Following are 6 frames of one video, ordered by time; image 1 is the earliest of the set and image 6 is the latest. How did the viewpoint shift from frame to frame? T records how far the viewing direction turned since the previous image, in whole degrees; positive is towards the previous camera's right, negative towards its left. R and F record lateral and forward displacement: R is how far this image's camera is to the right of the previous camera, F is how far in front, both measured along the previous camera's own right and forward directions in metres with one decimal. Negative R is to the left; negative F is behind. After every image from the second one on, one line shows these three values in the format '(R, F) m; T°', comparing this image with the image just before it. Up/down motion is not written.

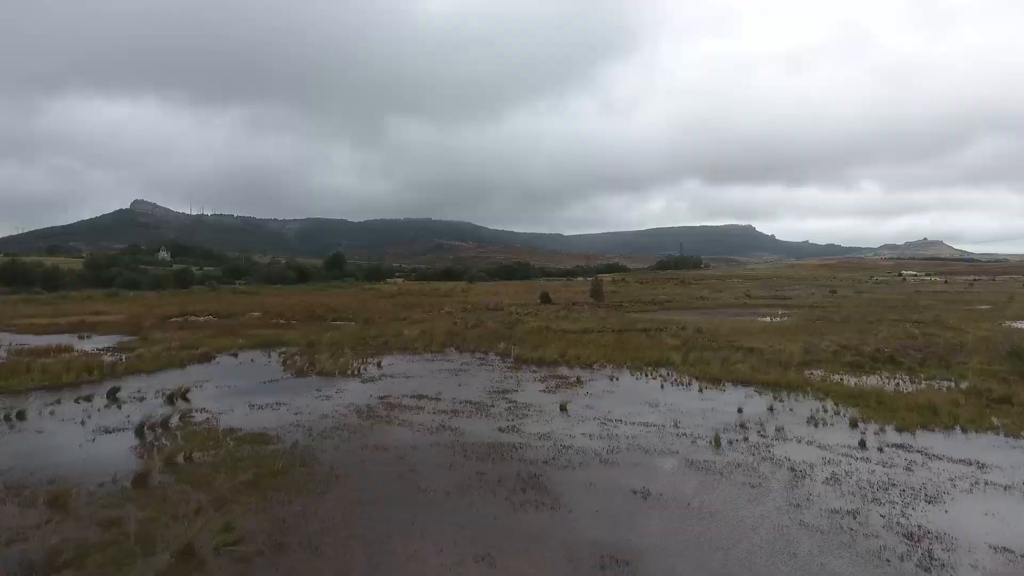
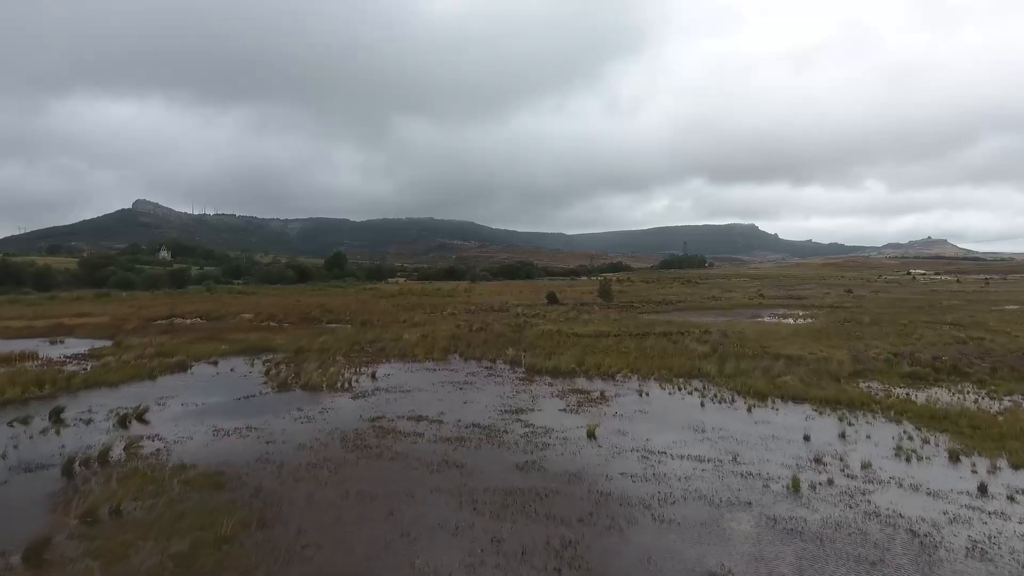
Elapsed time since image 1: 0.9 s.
(-0.2, +2.3) m; 0°
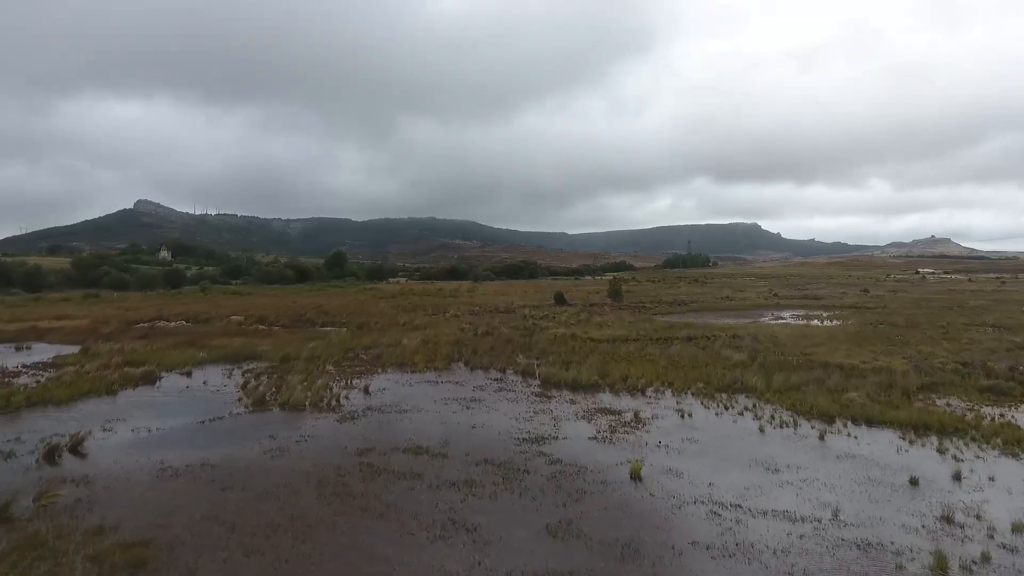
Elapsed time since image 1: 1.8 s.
(-0.3, +2.4) m; 0°
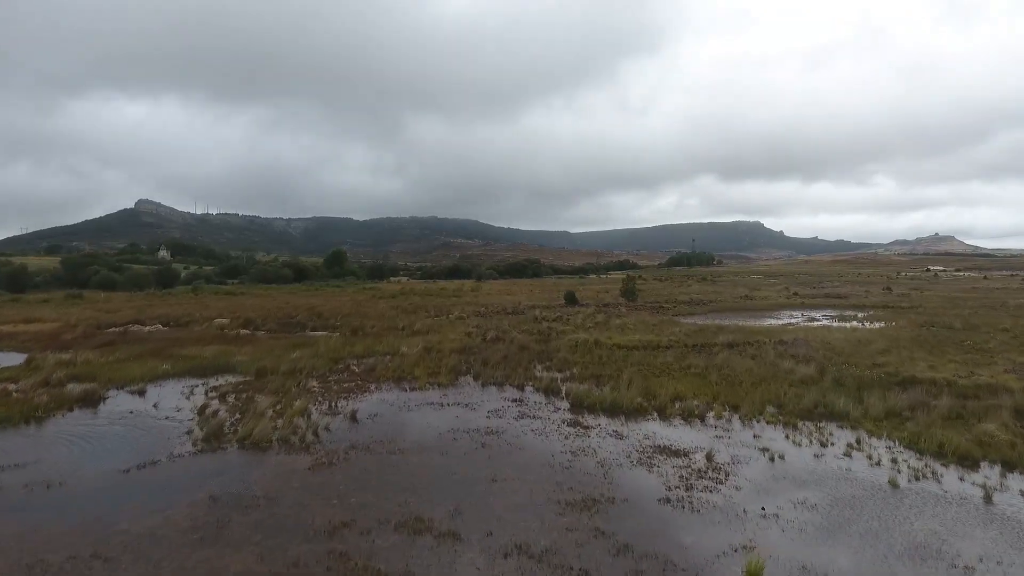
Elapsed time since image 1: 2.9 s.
(-0.4, +3.1) m; 0°
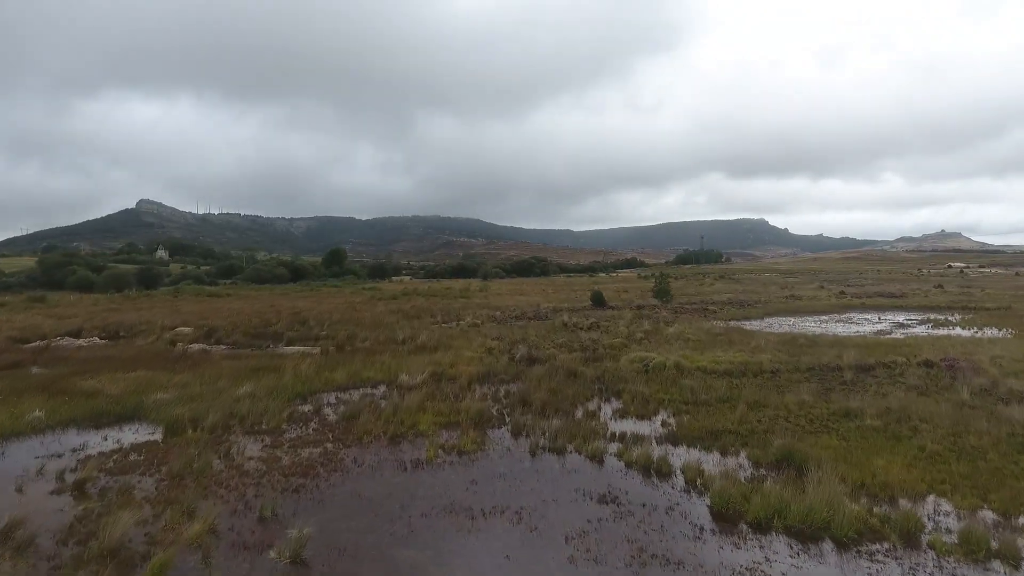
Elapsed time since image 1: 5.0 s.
(-0.9, +6.2) m; 0°
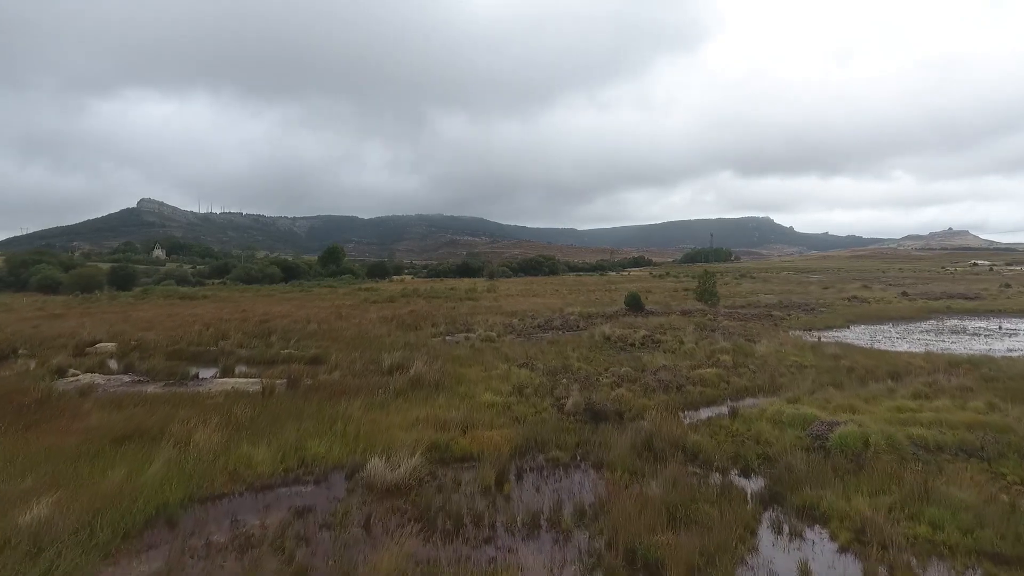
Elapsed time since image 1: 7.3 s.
(-0.7, +6.9) m; 0°
